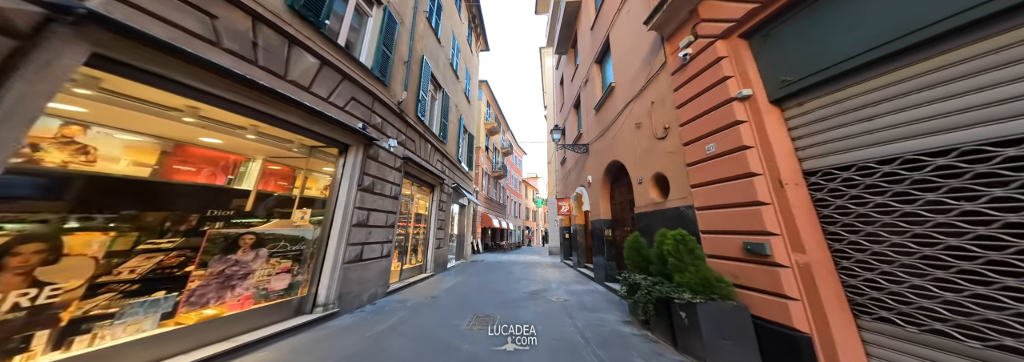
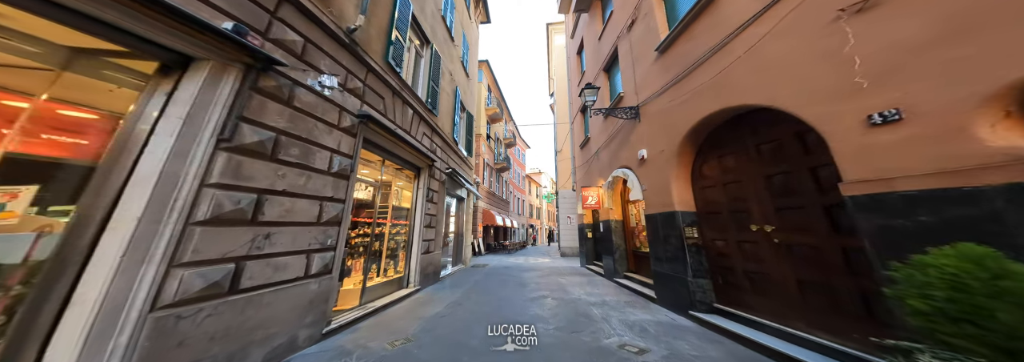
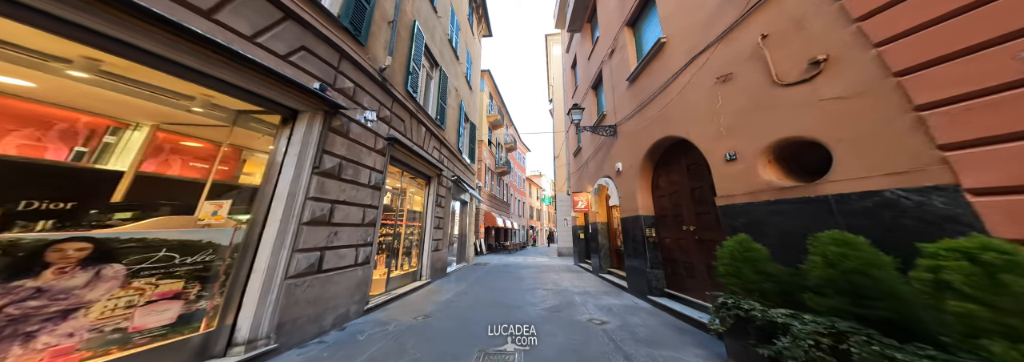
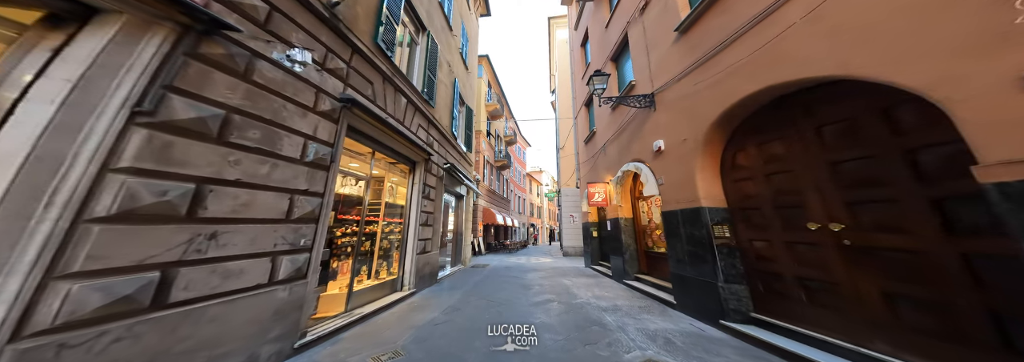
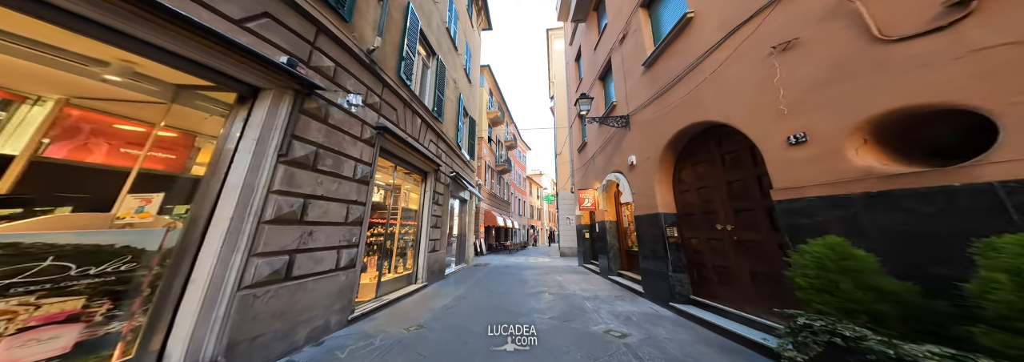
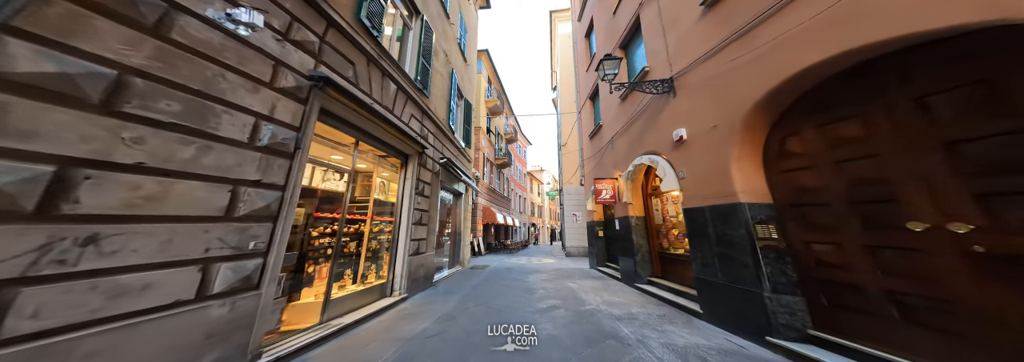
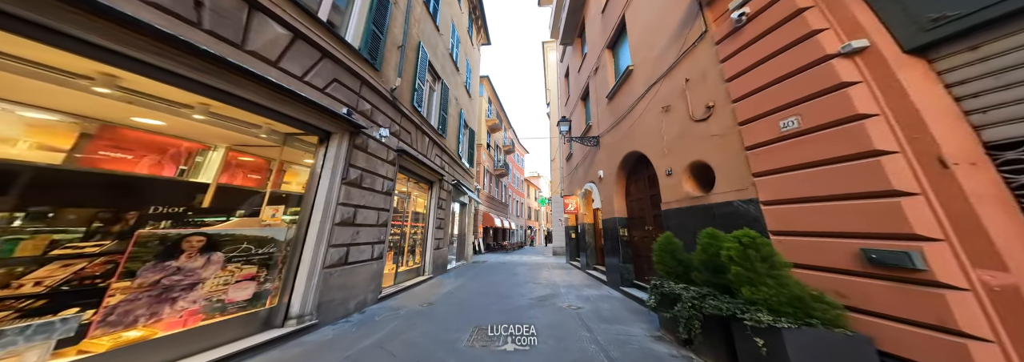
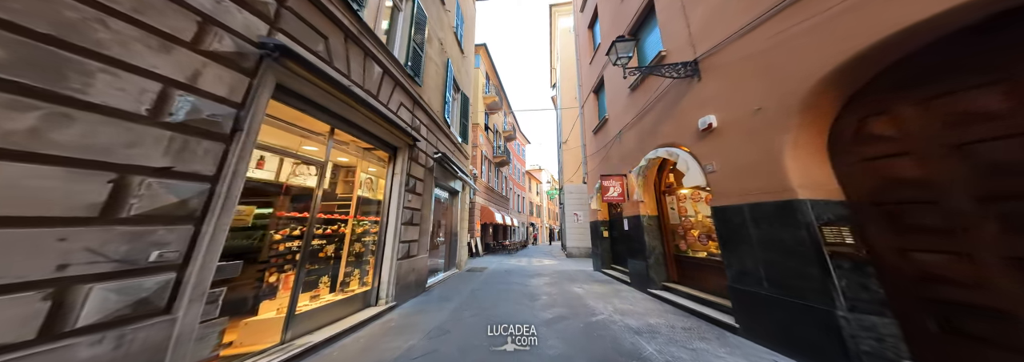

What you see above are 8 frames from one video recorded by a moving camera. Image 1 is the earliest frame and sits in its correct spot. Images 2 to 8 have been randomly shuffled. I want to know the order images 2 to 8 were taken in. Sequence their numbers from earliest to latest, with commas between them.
7, 3, 5, 2, 4, 6, 8
